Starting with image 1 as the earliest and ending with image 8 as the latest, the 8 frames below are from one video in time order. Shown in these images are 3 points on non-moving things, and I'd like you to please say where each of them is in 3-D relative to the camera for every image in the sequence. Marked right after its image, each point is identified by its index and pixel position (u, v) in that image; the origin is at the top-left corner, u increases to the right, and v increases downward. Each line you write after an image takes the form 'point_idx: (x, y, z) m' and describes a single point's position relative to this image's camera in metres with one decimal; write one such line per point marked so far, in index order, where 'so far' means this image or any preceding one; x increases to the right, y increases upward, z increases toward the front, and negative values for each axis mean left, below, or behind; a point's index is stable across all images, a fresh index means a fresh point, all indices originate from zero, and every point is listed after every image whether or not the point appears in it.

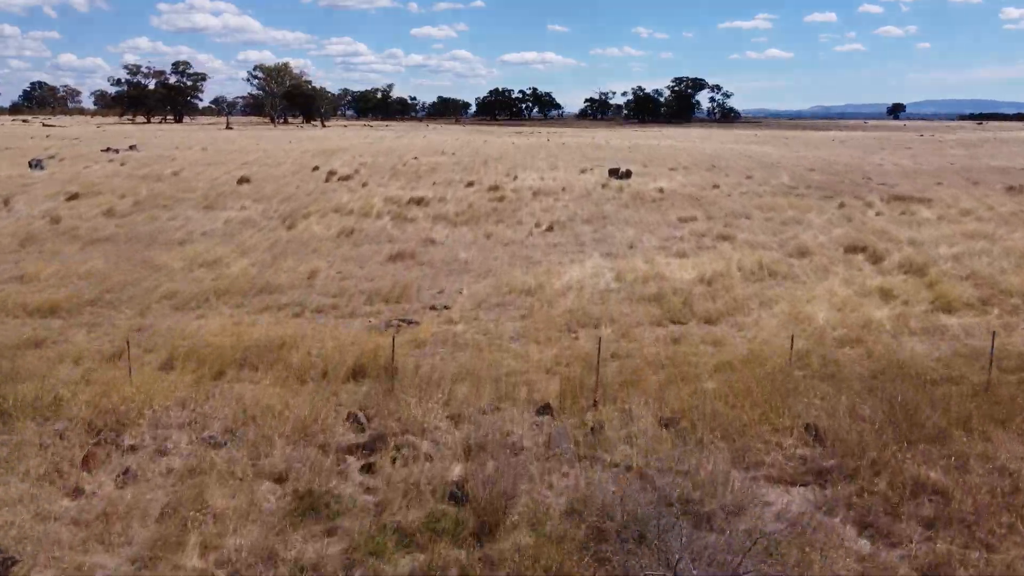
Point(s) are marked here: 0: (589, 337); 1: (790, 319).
0: (+0.5, -0.3, +5.5) m
1: (+1.9, -0.2, +5.9) m
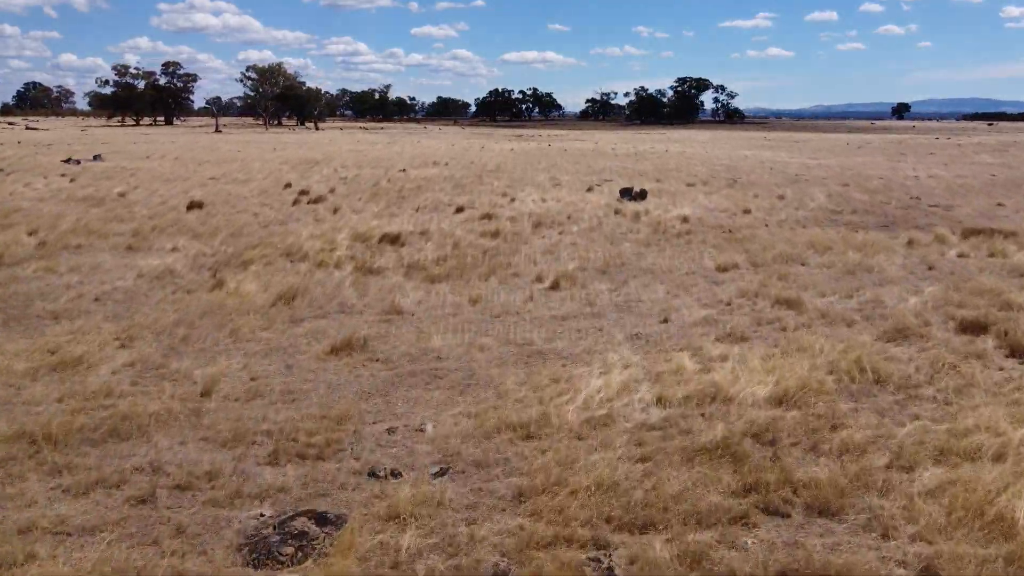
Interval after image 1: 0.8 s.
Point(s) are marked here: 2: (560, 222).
0: (+0.4, -1.0, +3.1) m
1: (+1.8, -0.9, +3.5) m
2: (+0.7, +0.9, +12.7) m
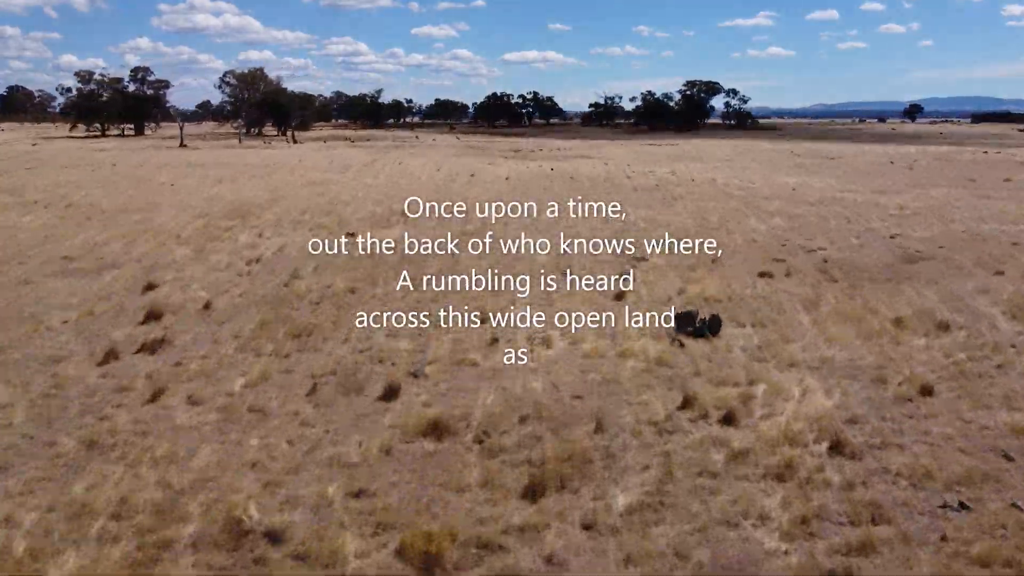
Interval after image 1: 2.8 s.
0: (+0.2, -3.1, -3.5) m
1: (+1.6, -3.0, -3.1) m
2: (+0.5, -1.2, +6.1) m
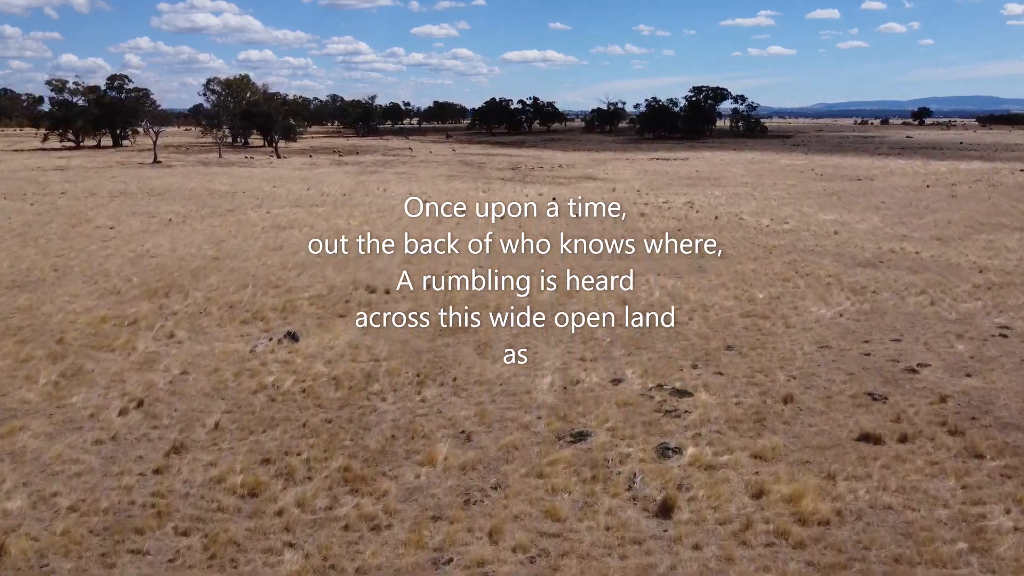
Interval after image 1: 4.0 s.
0: (+0.1, -4.9, -7.8) m
1: (+1.5, -4.8, -7.4) m
2: (+0.4, -3.0, +1.8) m
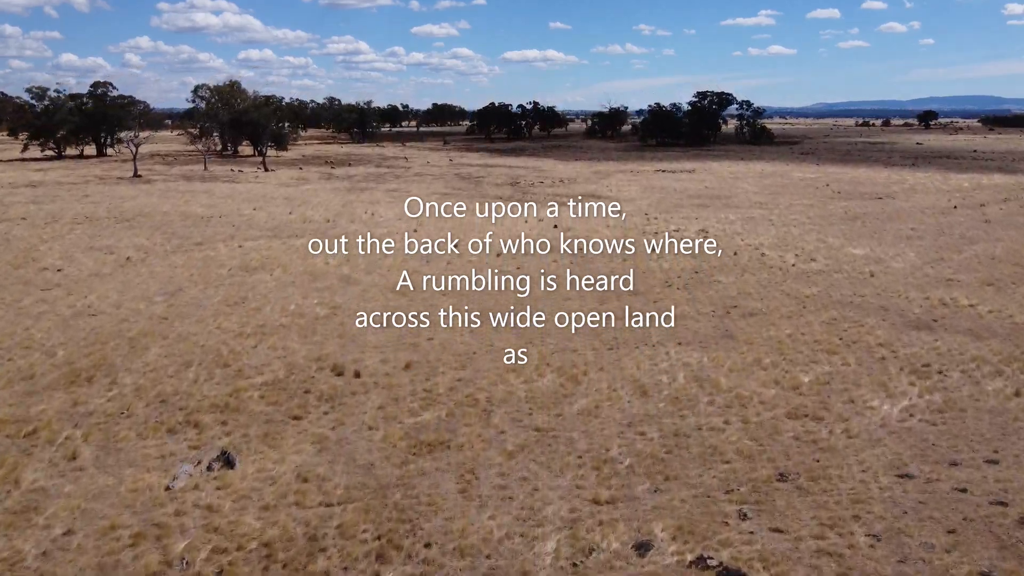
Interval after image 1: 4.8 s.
0: (0.0, -6.2, -10.6) m
1: (+1.4, -6.1, -10.2) m
2: (+0.3, -4.3, -1.0) m
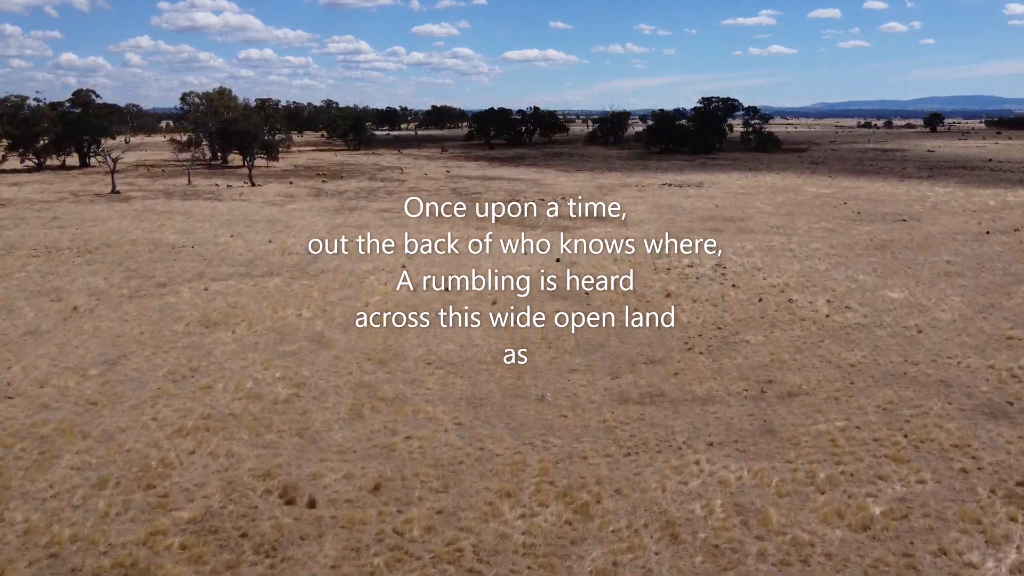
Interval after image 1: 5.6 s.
0: (-0.1, -7.6, -13.5) m
1: (+1.3, -7.5, -13.1) m
2: (+0.2, -5.6, -3.8) m
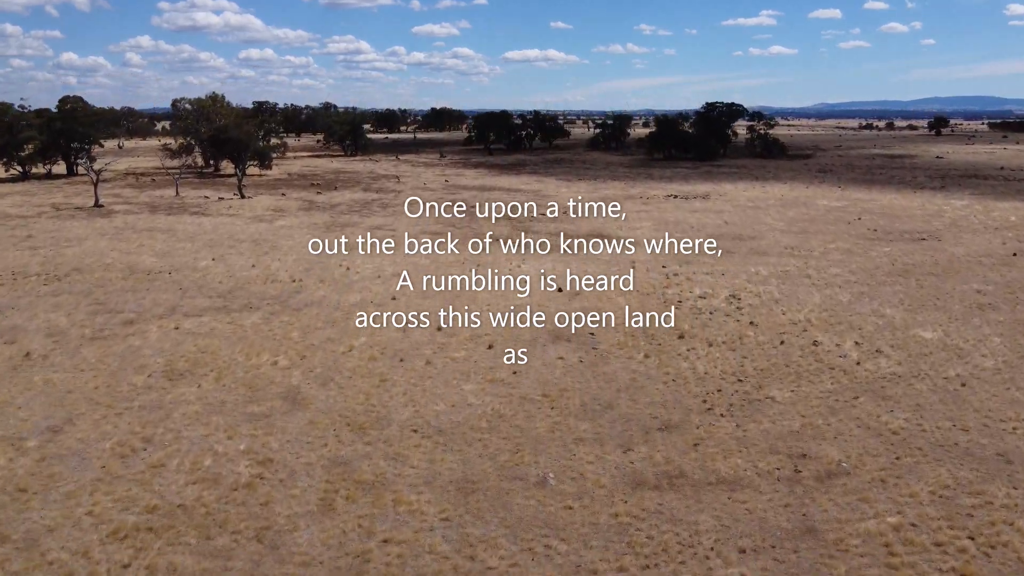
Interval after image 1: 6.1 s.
0: (-0.1, -8.6, -15.5) m
1: (+1.3, -8.5, -15.1) m
2: (+0.2, -6.6, -5.9) m
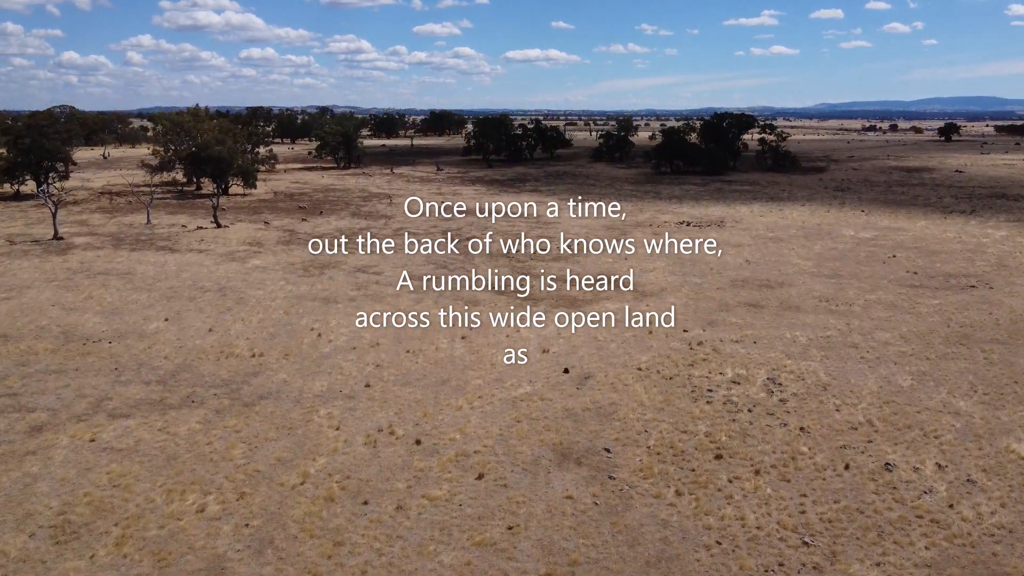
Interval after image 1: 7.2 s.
0: (-0.2, -10.7, -19.9) m
1: (+1.1, -10.6, -19.5) m
2: (0.0, -8.8, -10.3) m
